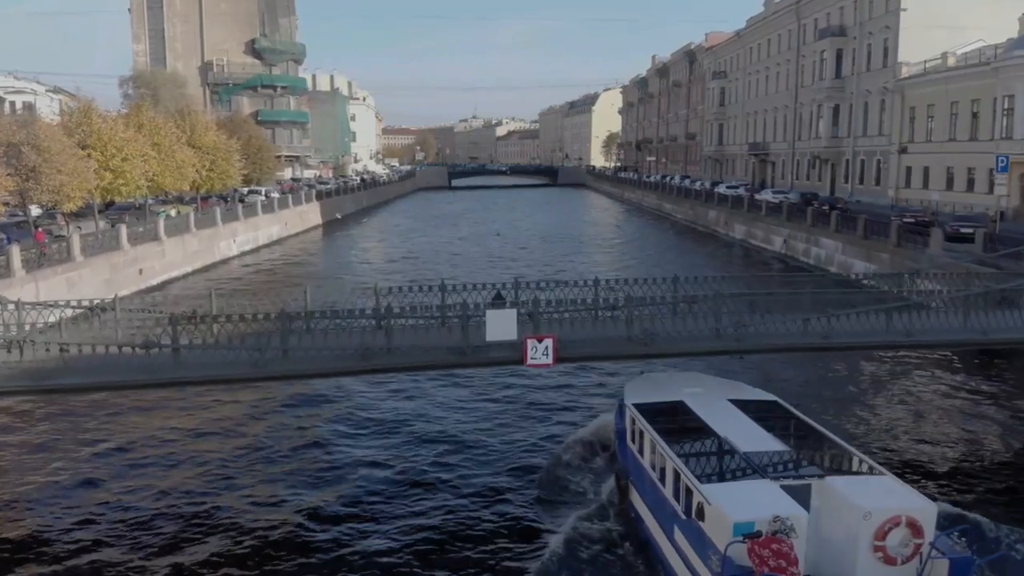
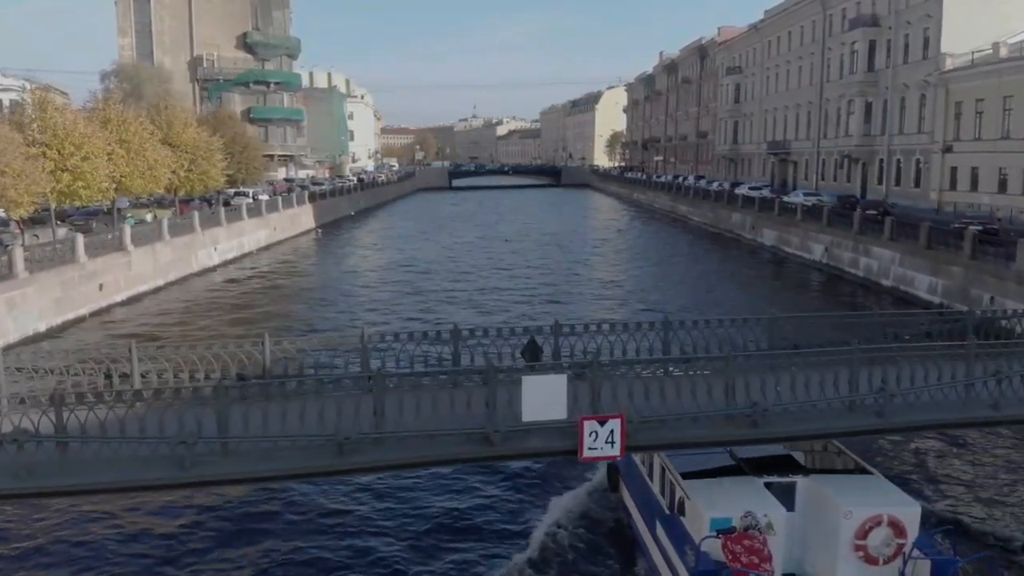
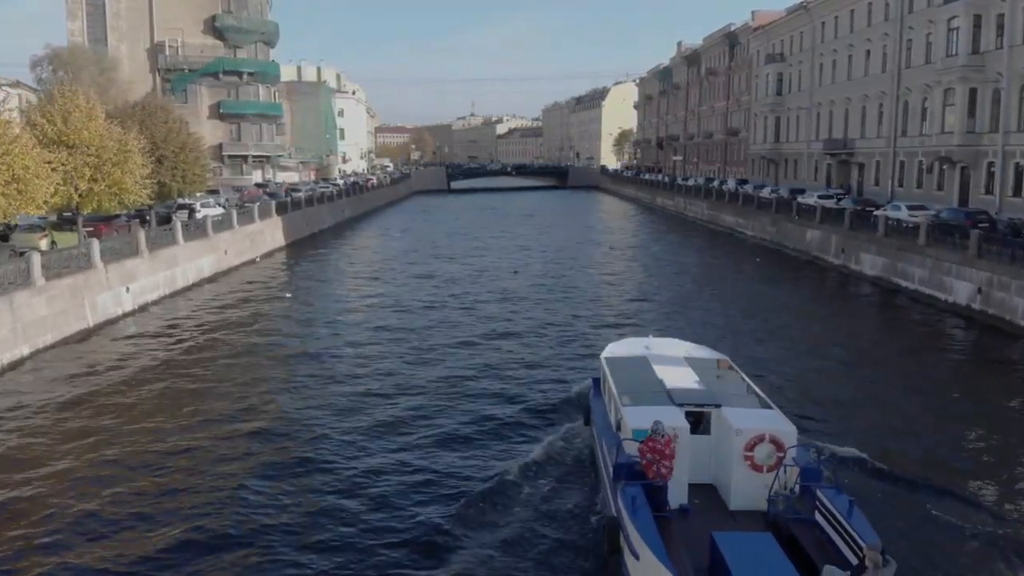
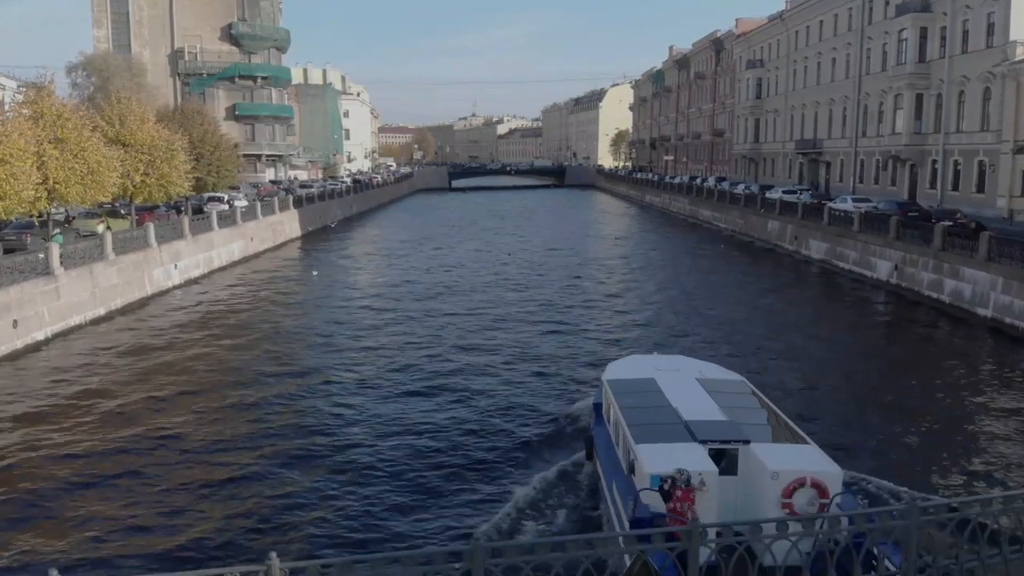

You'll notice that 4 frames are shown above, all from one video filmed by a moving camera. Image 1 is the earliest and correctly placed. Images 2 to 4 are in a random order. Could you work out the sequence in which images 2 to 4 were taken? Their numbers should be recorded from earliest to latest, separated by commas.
2, 4, 3
